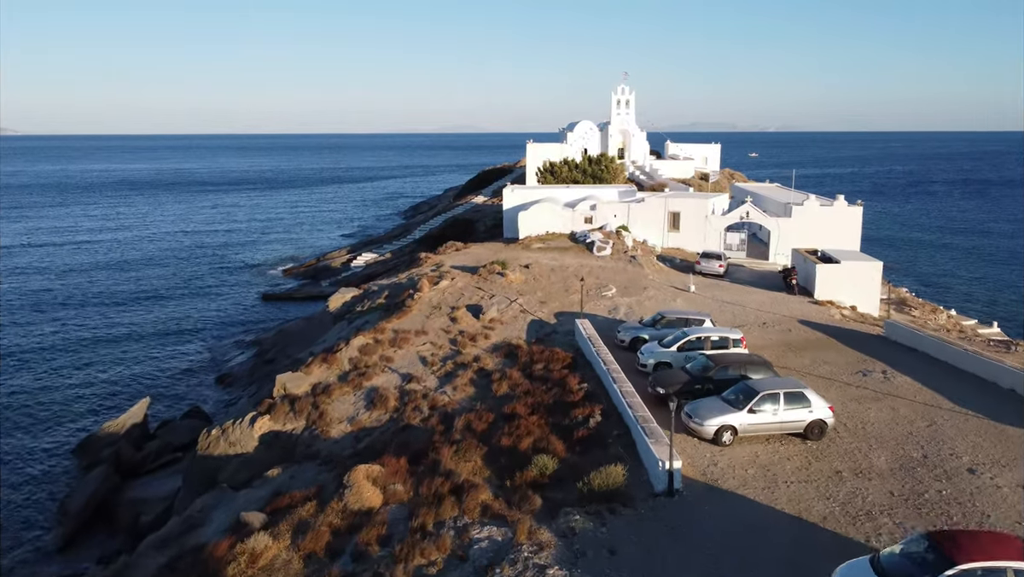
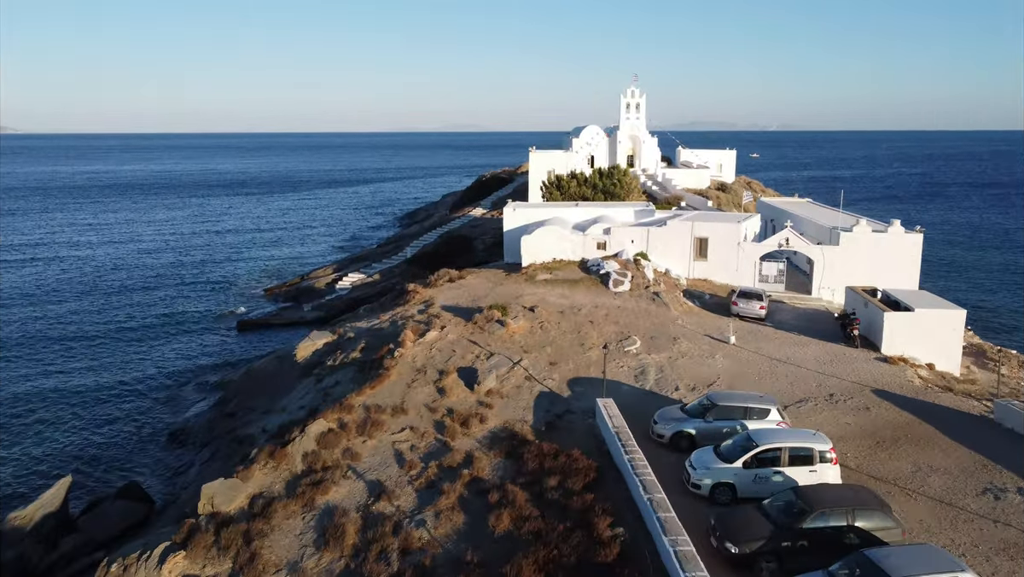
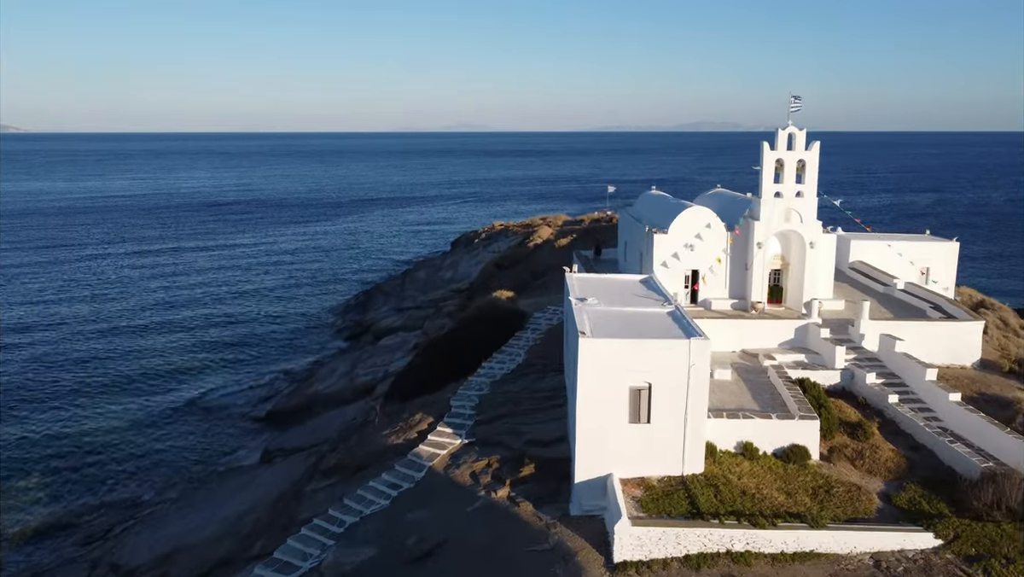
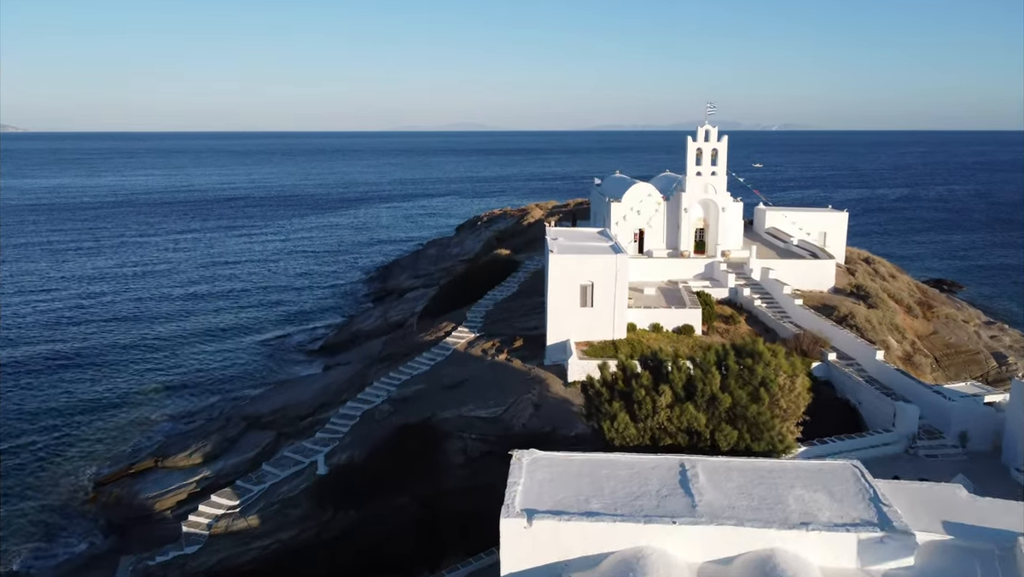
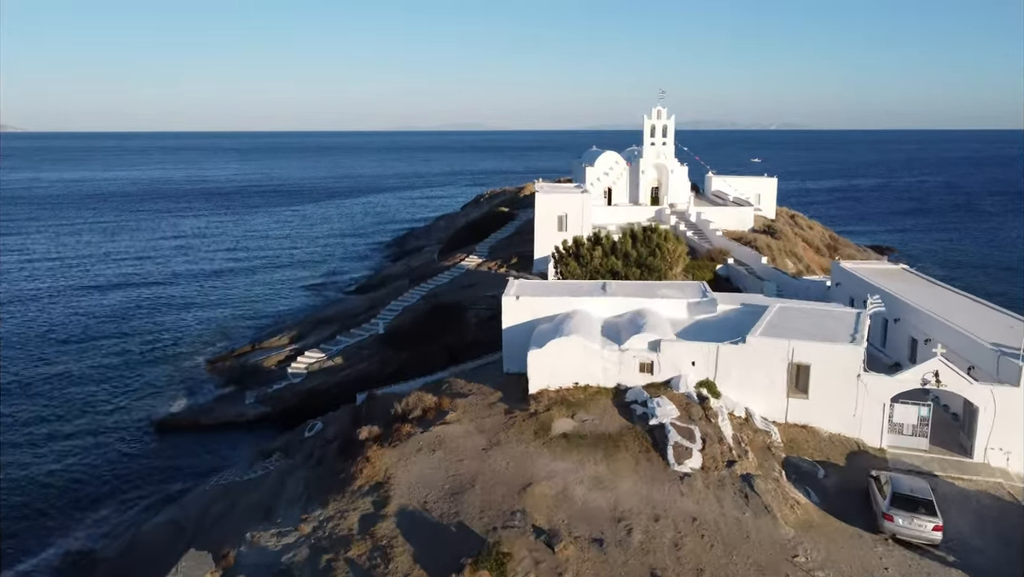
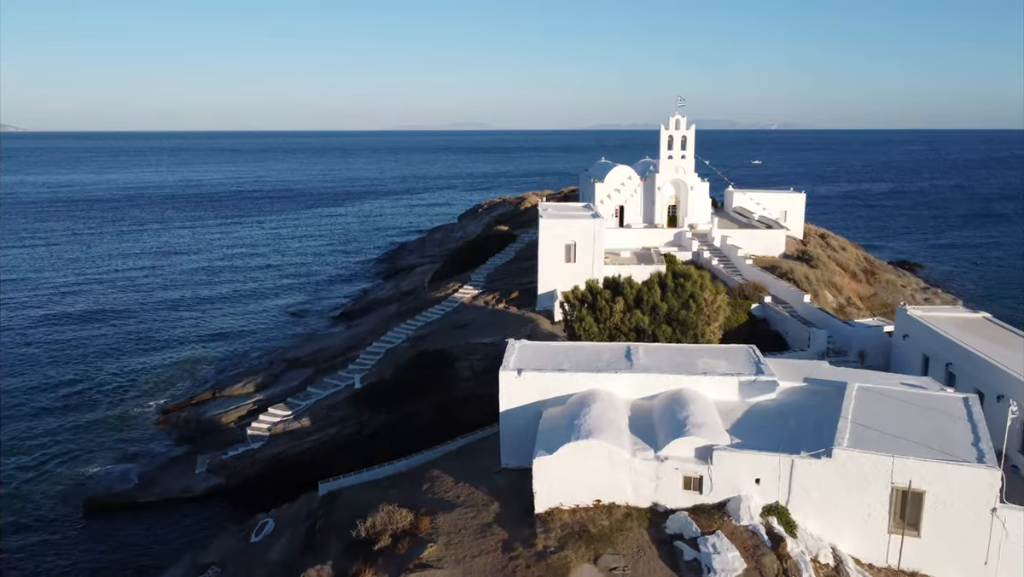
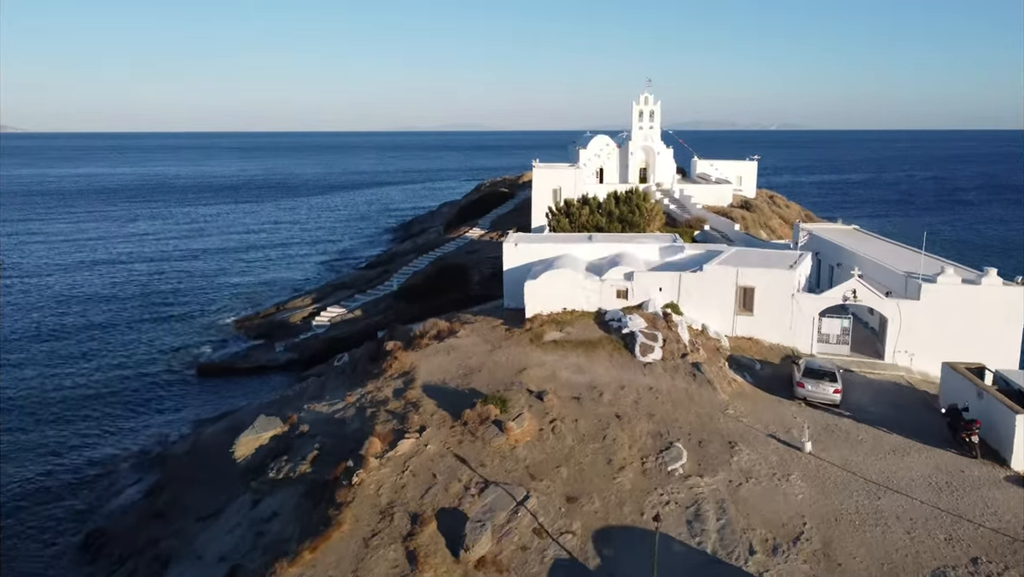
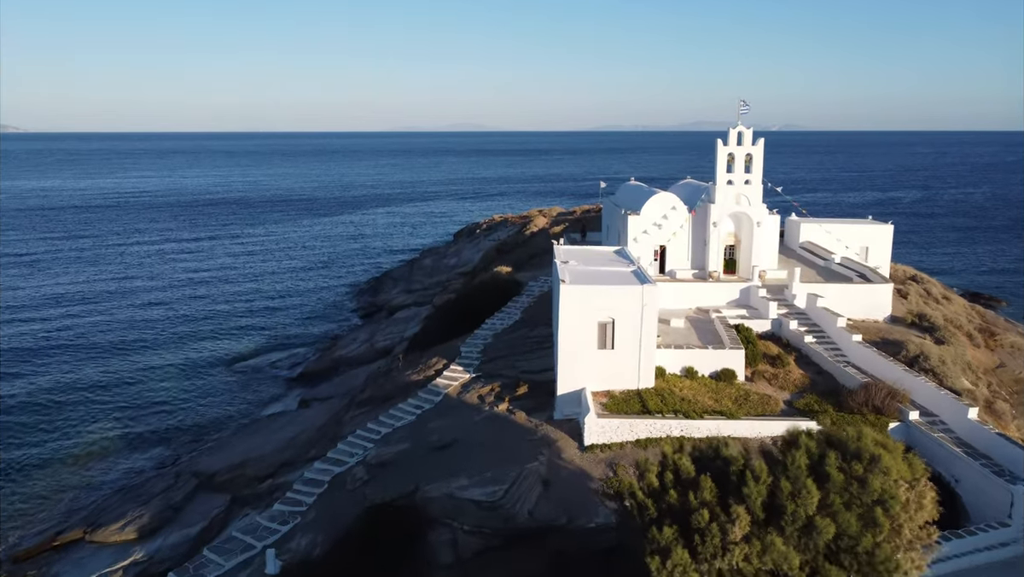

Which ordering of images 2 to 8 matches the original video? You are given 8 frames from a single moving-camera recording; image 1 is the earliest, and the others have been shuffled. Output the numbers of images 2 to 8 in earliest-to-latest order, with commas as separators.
2, 7, 5, 6, 4, 8, 3
